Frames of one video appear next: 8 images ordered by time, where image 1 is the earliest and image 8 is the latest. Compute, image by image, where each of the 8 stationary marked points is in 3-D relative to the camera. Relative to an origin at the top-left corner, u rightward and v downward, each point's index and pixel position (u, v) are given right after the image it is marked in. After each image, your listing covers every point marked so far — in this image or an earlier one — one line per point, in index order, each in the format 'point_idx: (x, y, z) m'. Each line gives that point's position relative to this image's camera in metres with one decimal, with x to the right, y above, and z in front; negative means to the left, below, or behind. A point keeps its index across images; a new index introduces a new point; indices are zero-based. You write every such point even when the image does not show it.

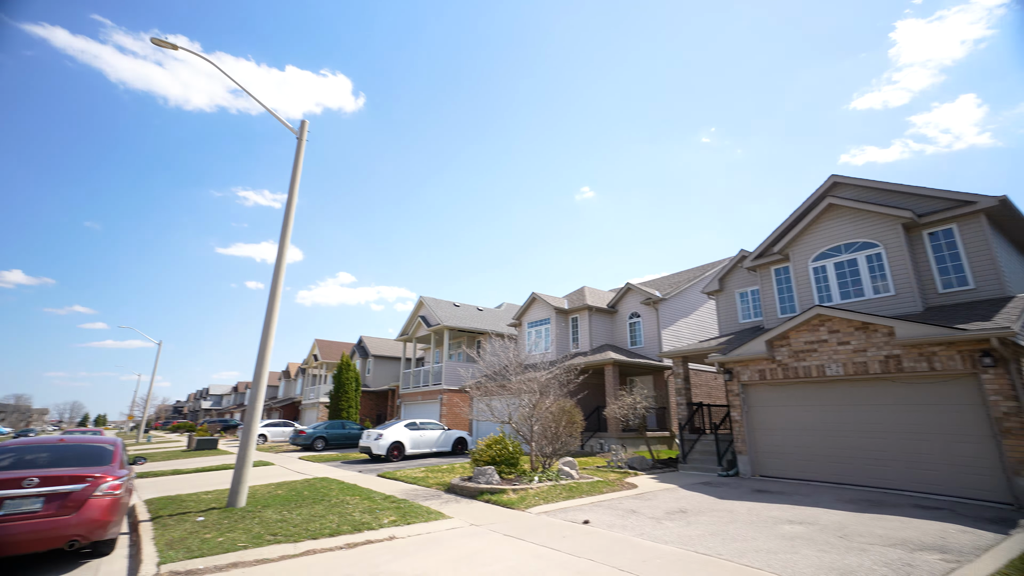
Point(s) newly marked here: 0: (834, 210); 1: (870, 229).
0: (+8.1, +2.0, +11.6) m
1: (+8.5, +1.4, +11.0) m
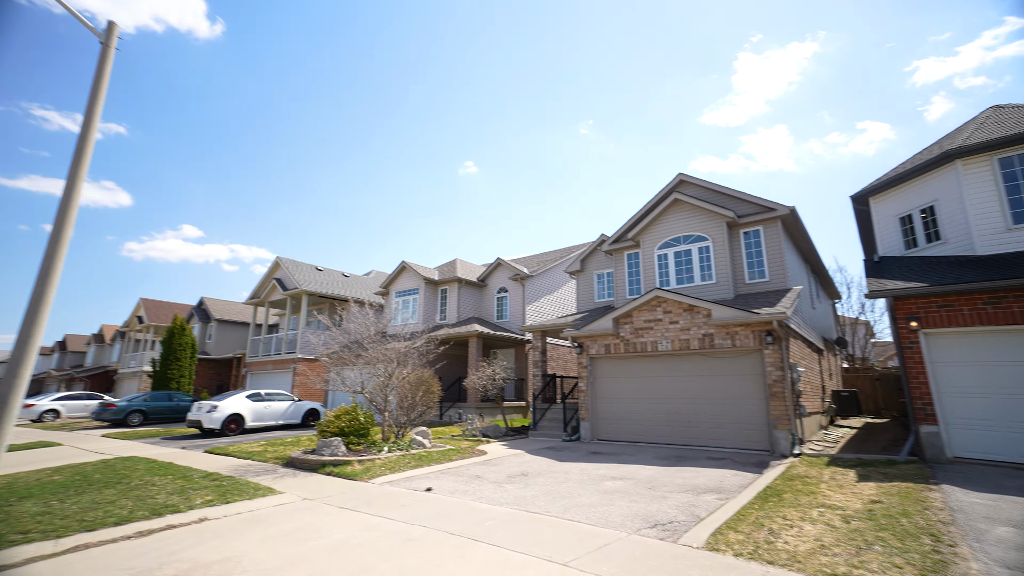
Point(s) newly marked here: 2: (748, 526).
0: (+4.7, +2.4, +13.0) m
1: (+5.2, +1.7, +12.6) m
2: (+2.2, -2.2, +4.3) m
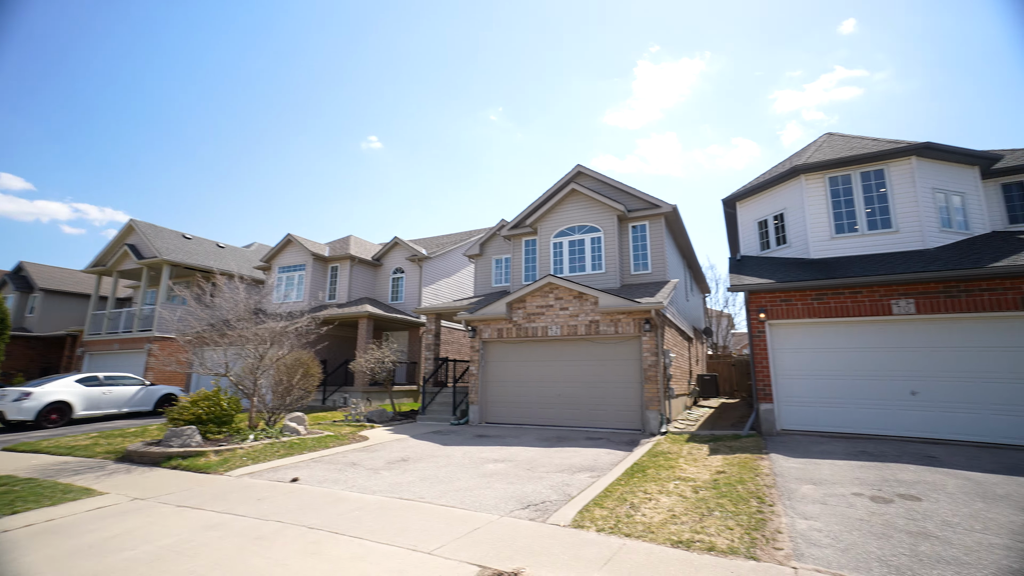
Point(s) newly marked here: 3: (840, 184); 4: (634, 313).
0: (+1.8, +2.7, +13.4) m
1: (+2.4, +2.0, +13.1) m
2: (+1.0, -2.1, +4.5) m
3: (+7.6, +2.5, +10.8) m
4: (+2.7, -0.6, +10.4) m
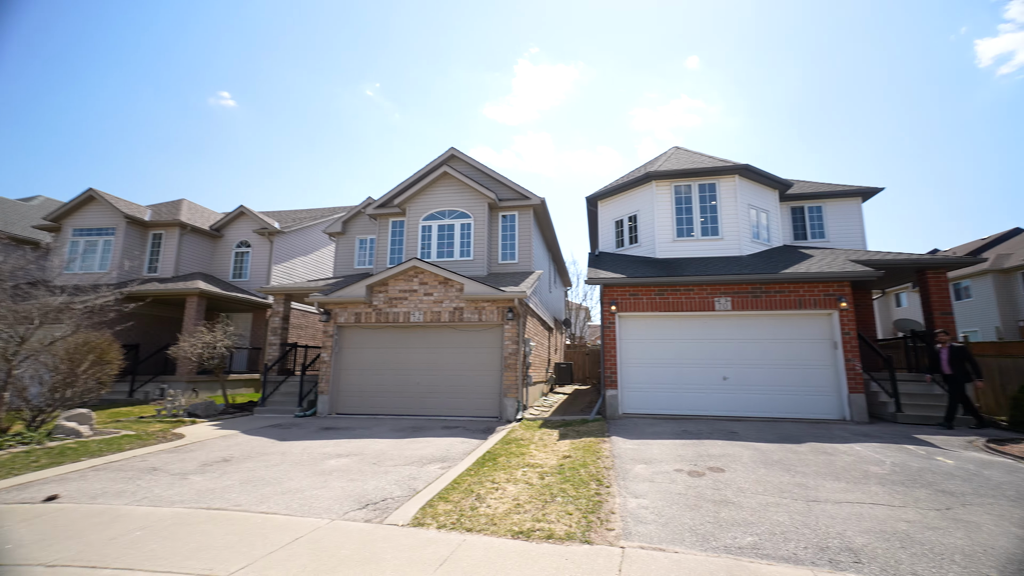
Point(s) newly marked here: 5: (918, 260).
0: (-1.8, +3.1, +13.1) m
1: (-1.2, +2.4, +12.9) m
2: (-0.5, -1.9, +4.3) m
3: (+4.5, +2.5, +12.1) m
4: (-0.3, -0.3, +10.4) m
5: (+8.4, +0.6, +9.5) m
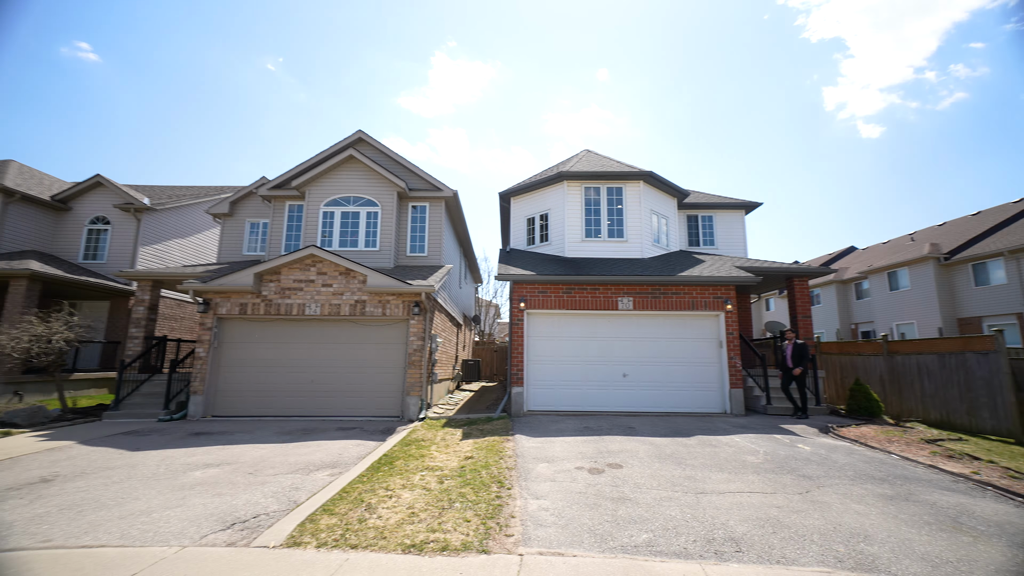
0: (-4.2, +3.3, +12.2) m
1: (-3.6, +2.6, +12.2) m
2: (-1.4, -1.8, +3.9) m
3: (+2.2, +2.5, +12.5) m
4: (-2.3, -0.2, +9.9) m
5: (+6.4, +0.4, +10.7) m
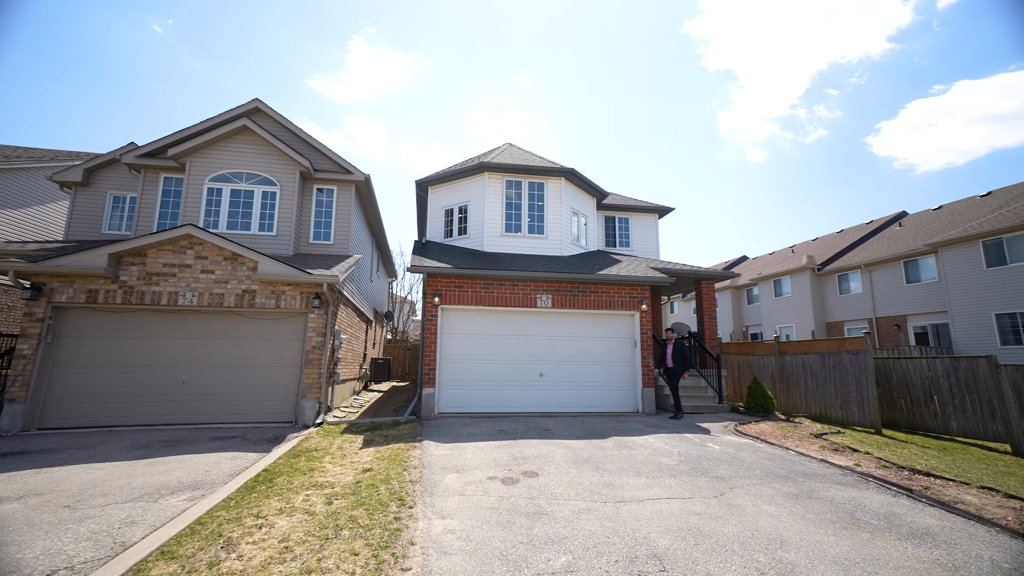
0: (-6.1, +3.6, +10.8) m
1: (-5.6, +2.8, +10.8) m
2: (-2.1, -1.7, +3.1) m
3: (0.0, +2.6, +12.1) m
4: (-4.0, 0.0, +8.8) m
5: (+4.5, +0.4, +11.1) m
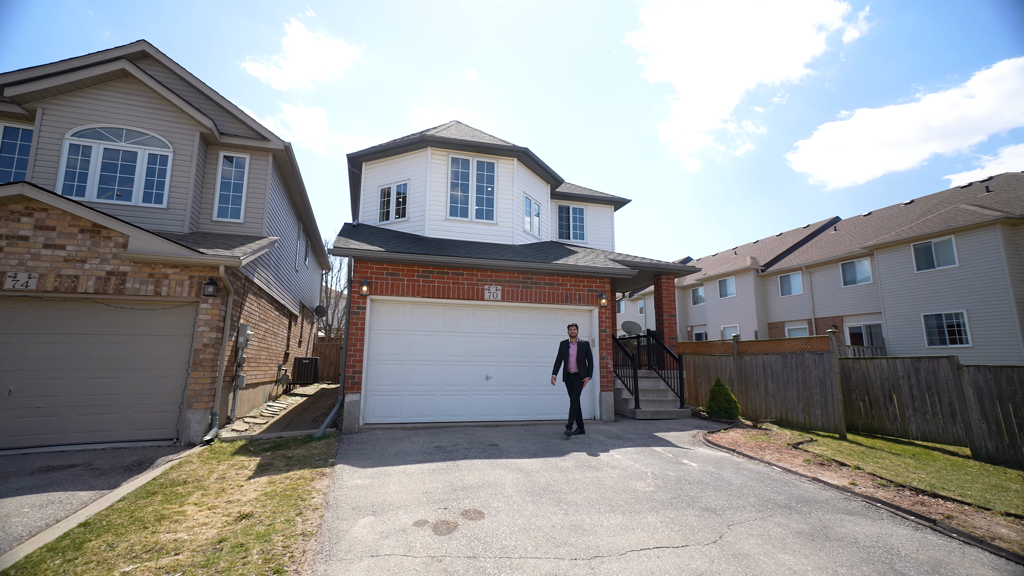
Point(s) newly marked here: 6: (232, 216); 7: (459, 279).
0: (-7.2, +3.9, +8.7) m
1: (-6.6, +3.1, +8.9) m
2: (-2.4, -1.5, +1.6) m
3: (-1.2, +2.8, +10.8) m
4: (-4.9, +0.3, +7.1) m
5: (+3.2, +0.5, +10.3) m
6: (-5.7, +1.5, +9.4) m
7: (-1.0, +0.2, +8.4) m
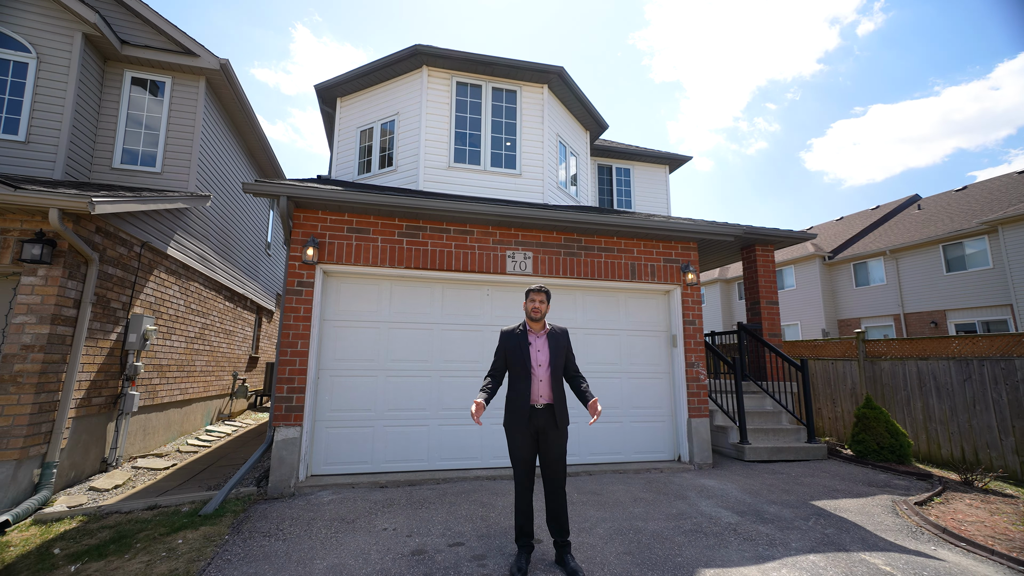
0: (-6.8, +4.2, +5.8) m
1: (-6.2, +3.5, +5.9) m
2: (-2.1, -1.1, -1.5) m
3: (-0.8, +3.2, +7.7) m
4: (-4.5, +0.6, +4.1) m
5: (+3.7, +0.9, +7.1) m
6: (-5.3, +1.8, +6.5) m
7: (-0.5, +0.5, +5.3) m
